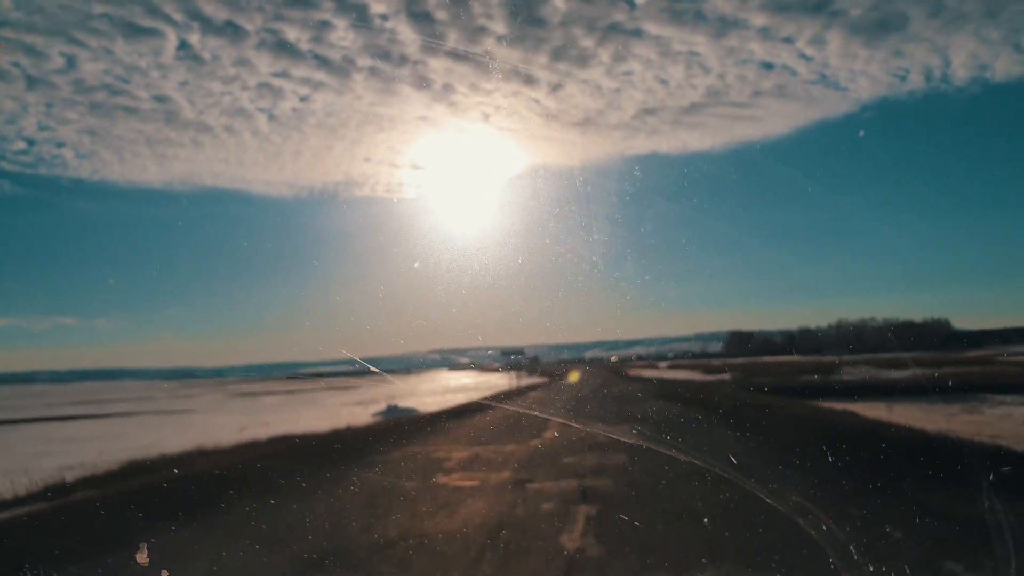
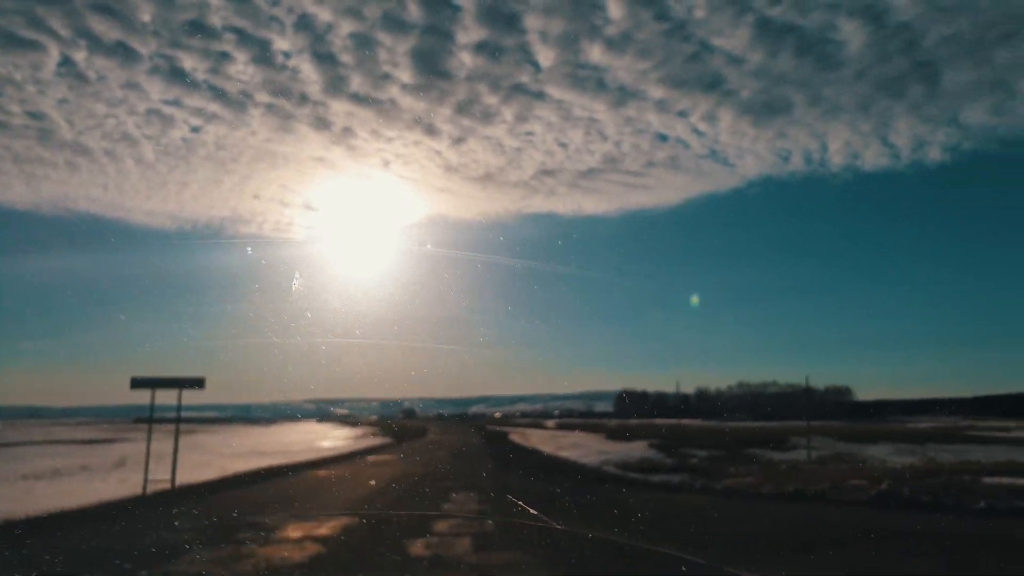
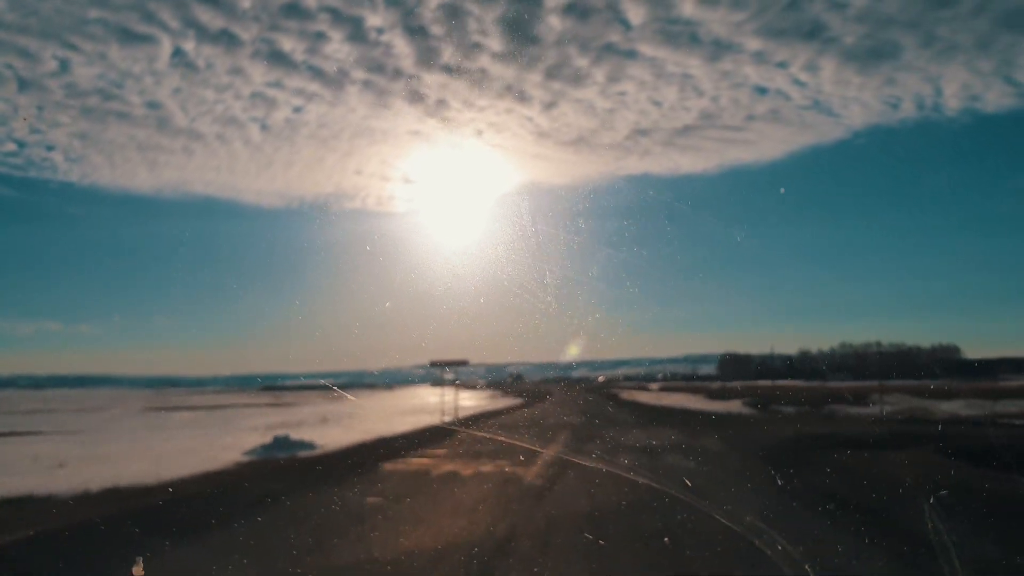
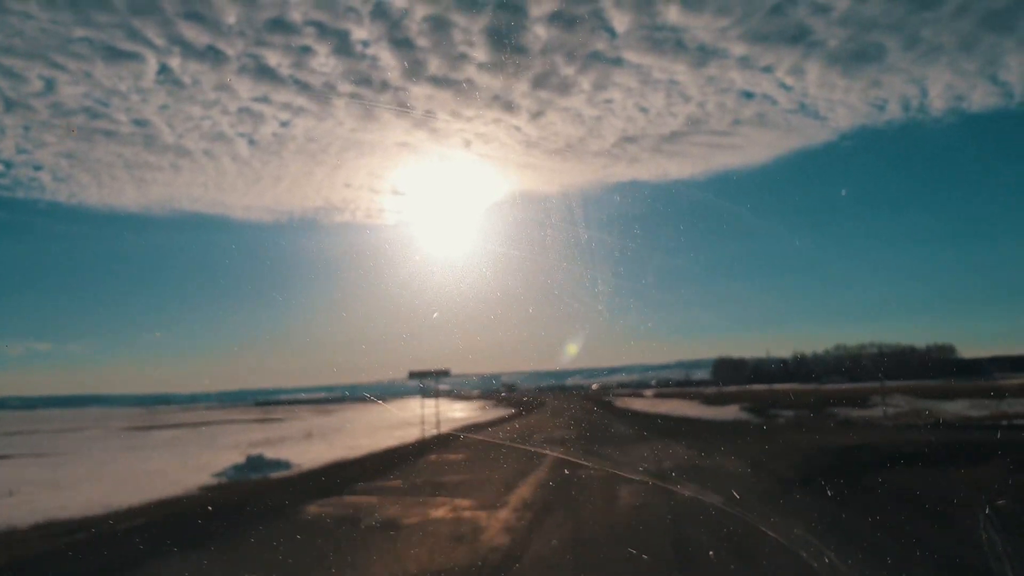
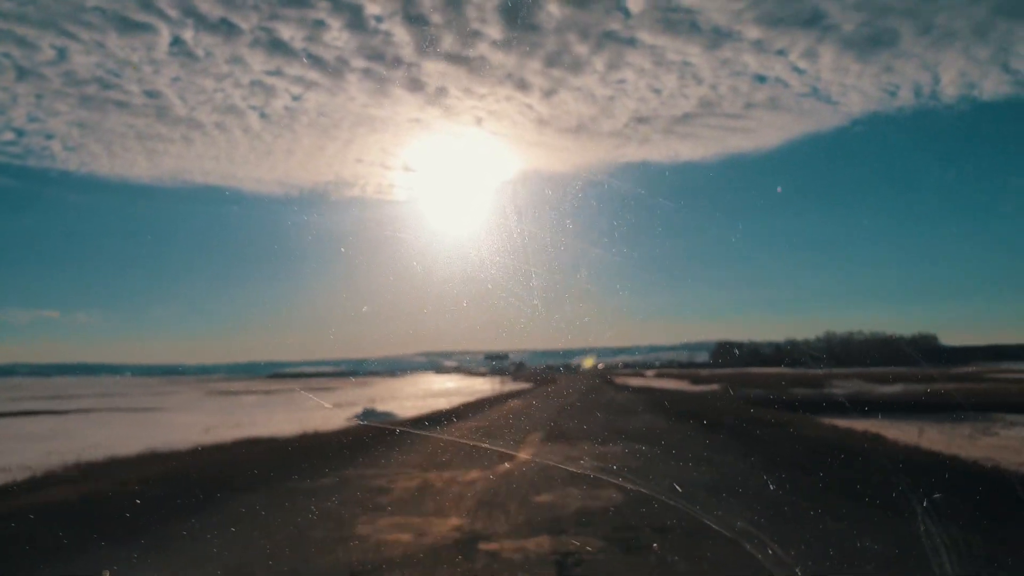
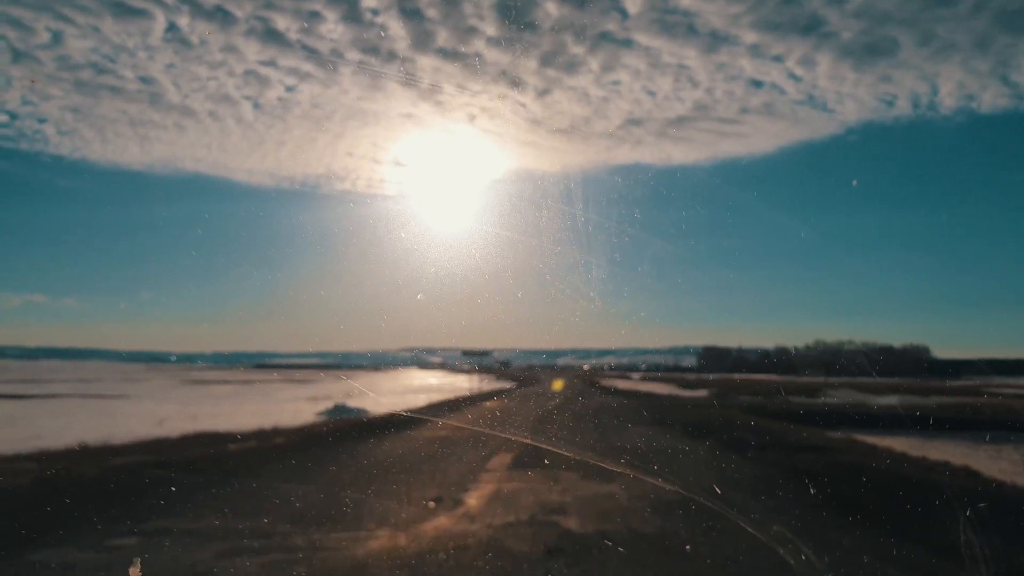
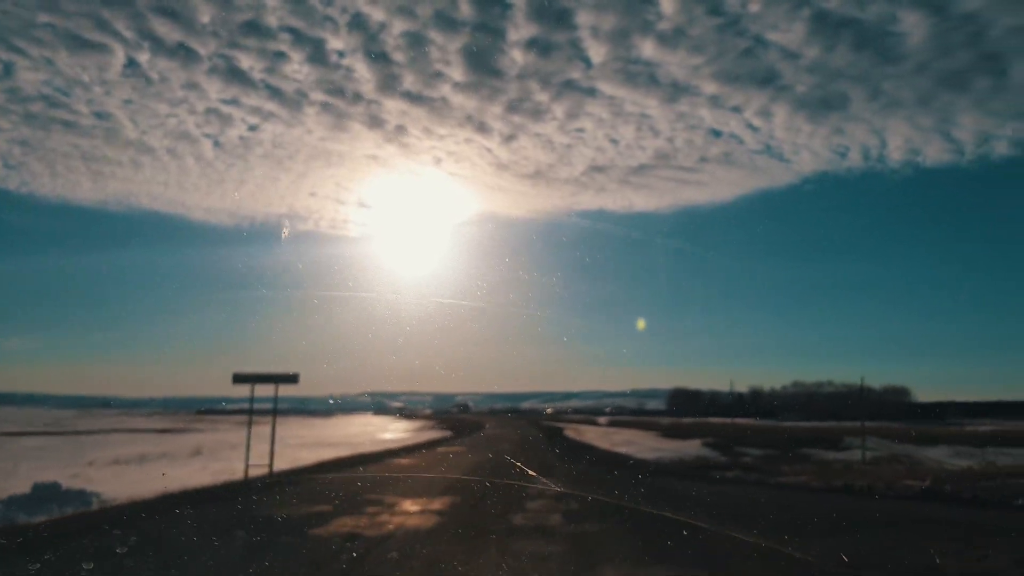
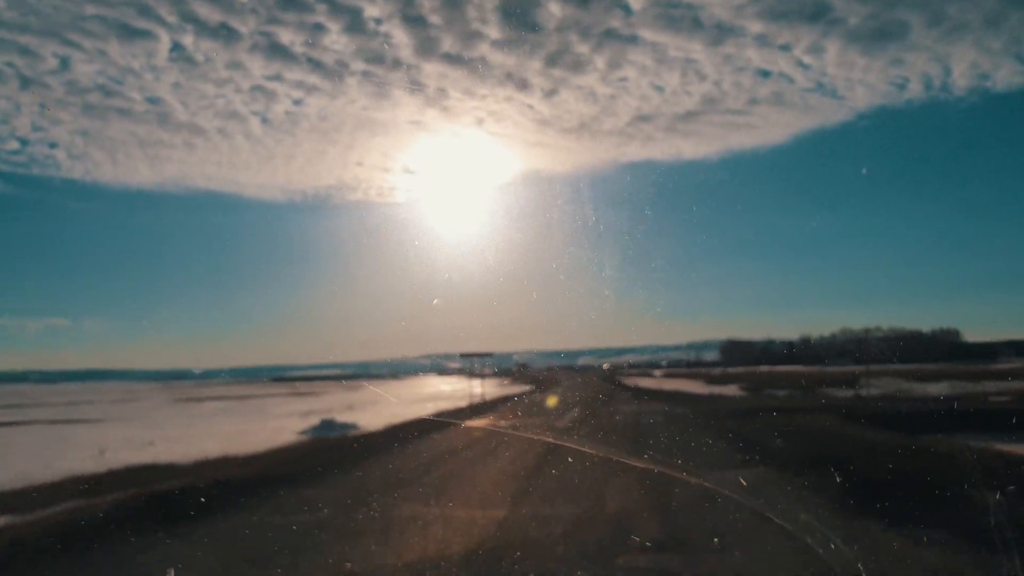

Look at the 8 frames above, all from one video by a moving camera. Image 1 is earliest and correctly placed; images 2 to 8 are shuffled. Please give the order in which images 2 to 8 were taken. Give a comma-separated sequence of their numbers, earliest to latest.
5, 6, 8, 3, 4, 7, 2
